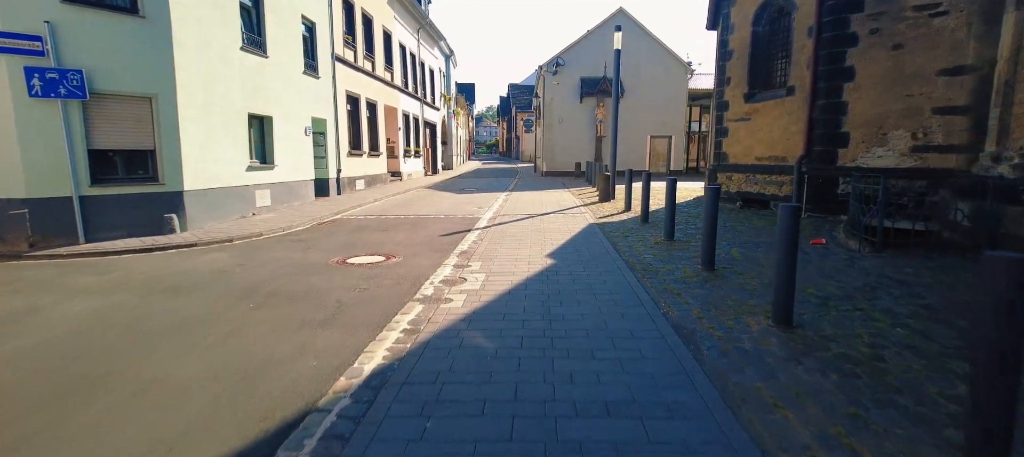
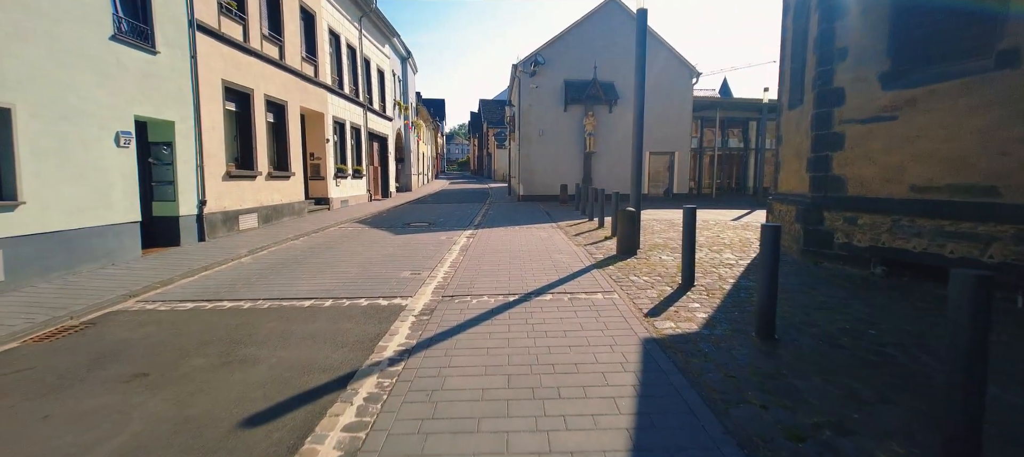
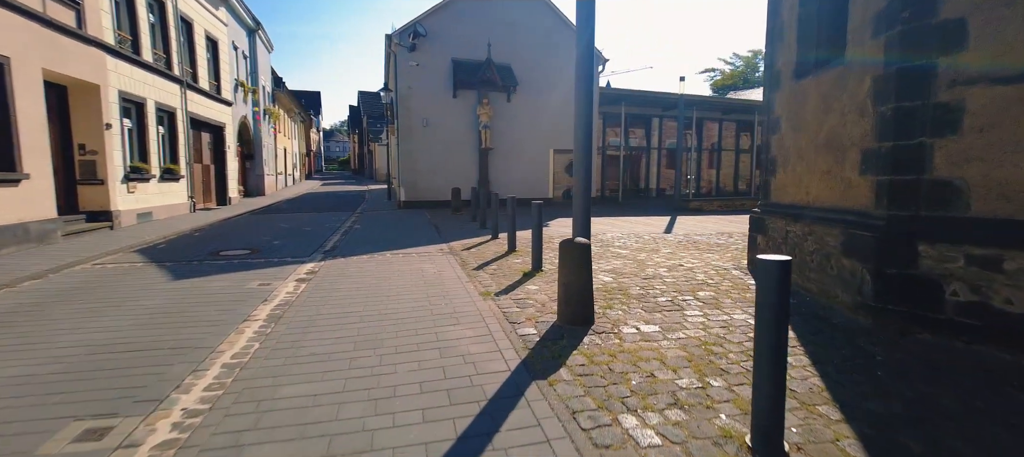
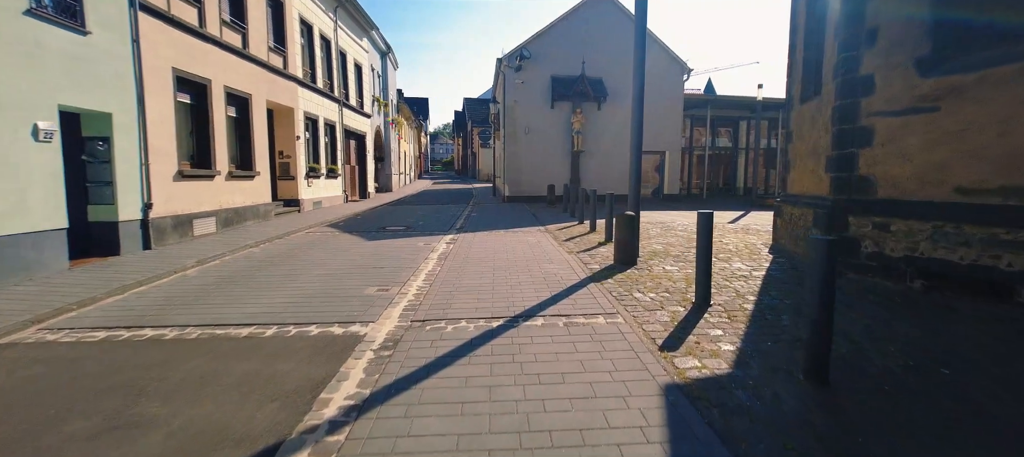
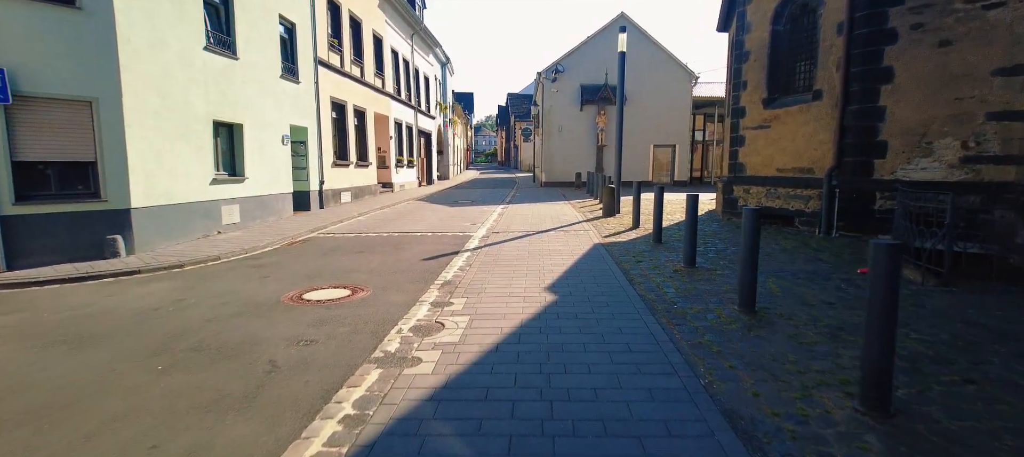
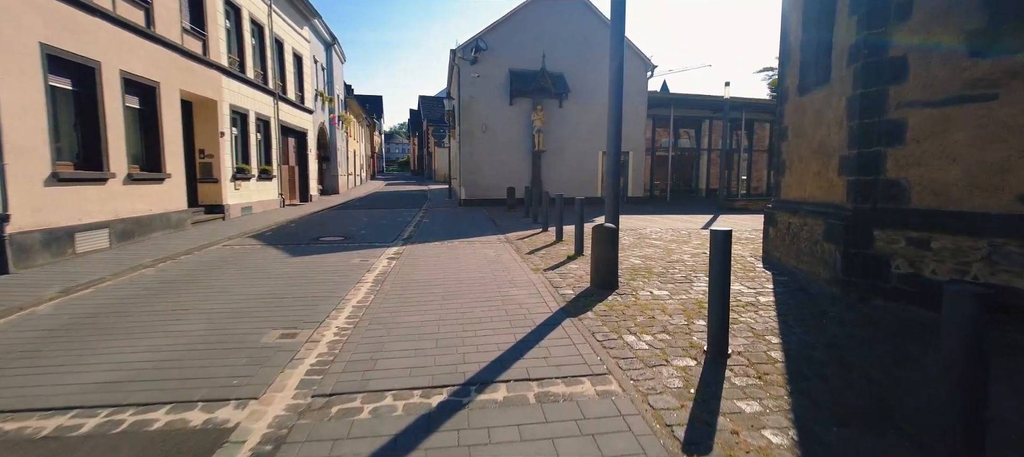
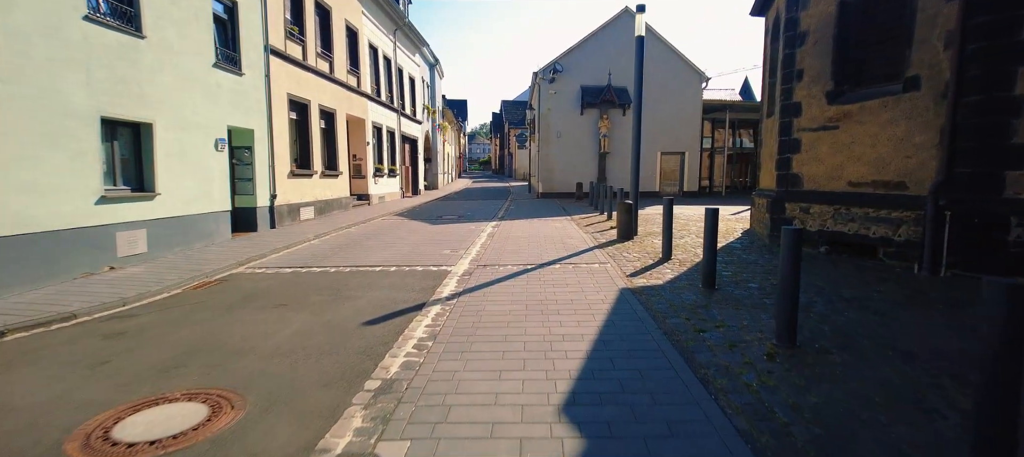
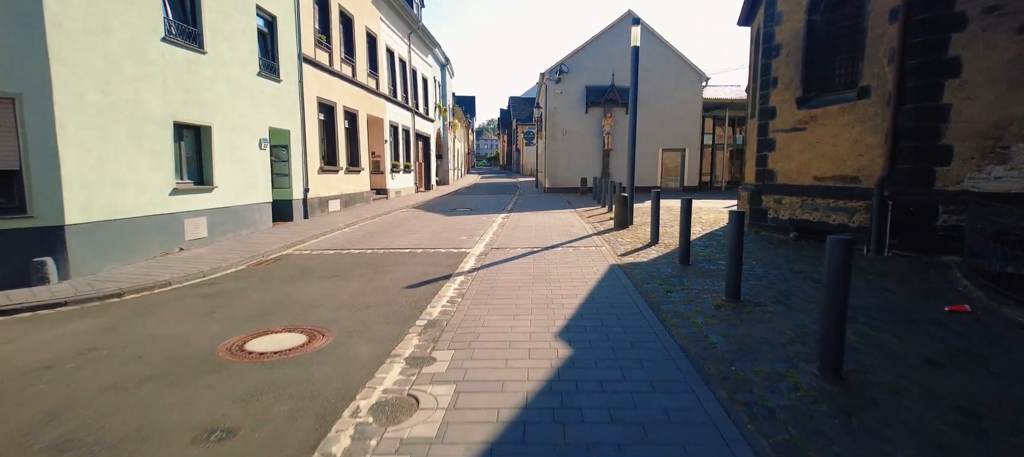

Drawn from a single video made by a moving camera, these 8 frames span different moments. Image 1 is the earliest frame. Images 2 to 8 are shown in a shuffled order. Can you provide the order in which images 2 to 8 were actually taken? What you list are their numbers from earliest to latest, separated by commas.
5, 8, 7, 2, 4, 6, 3
